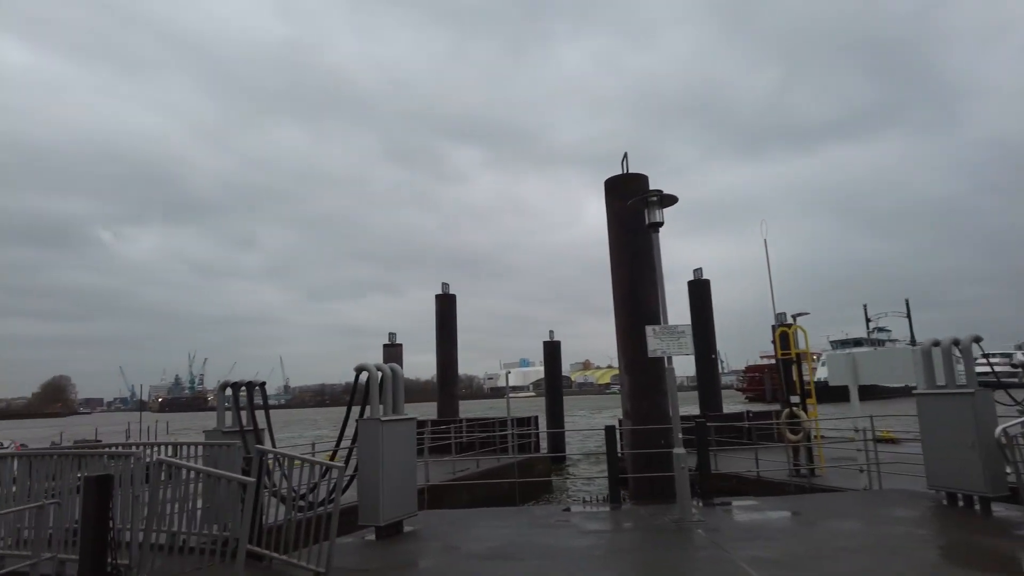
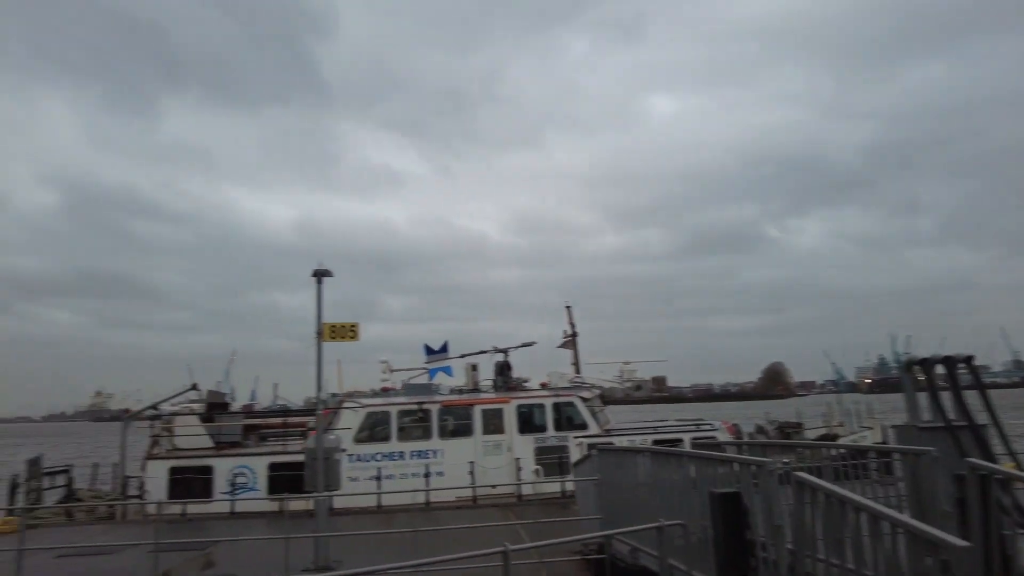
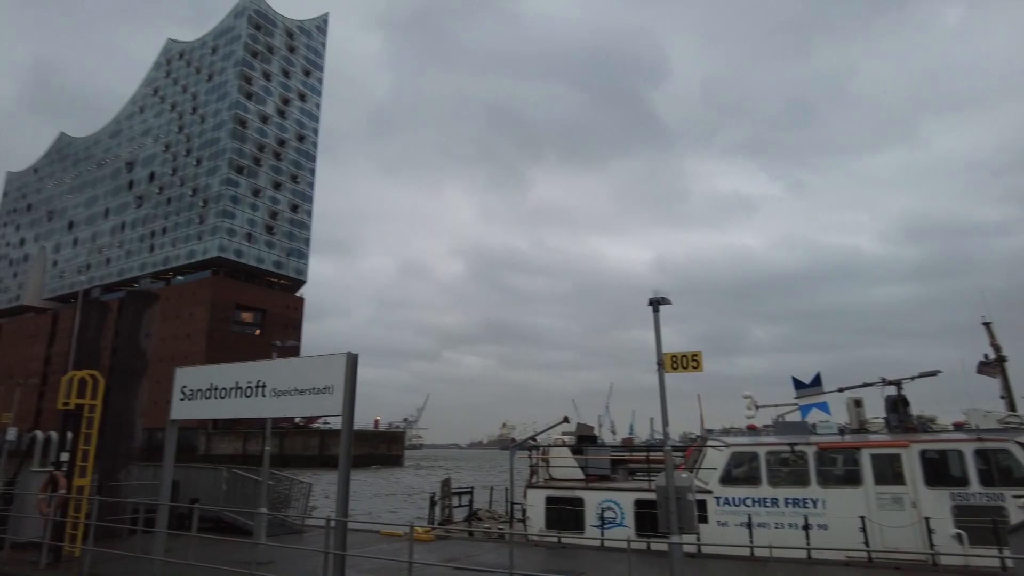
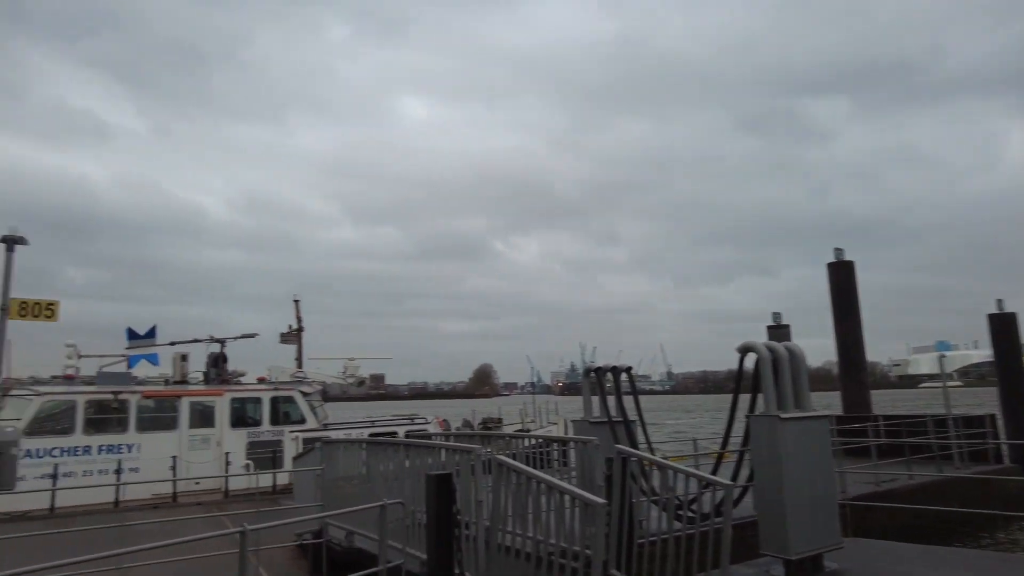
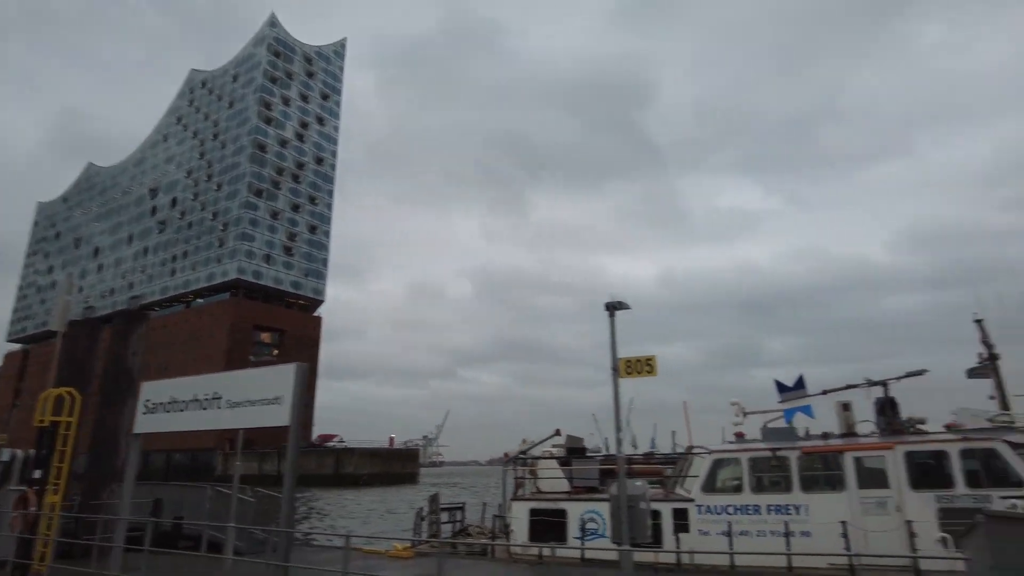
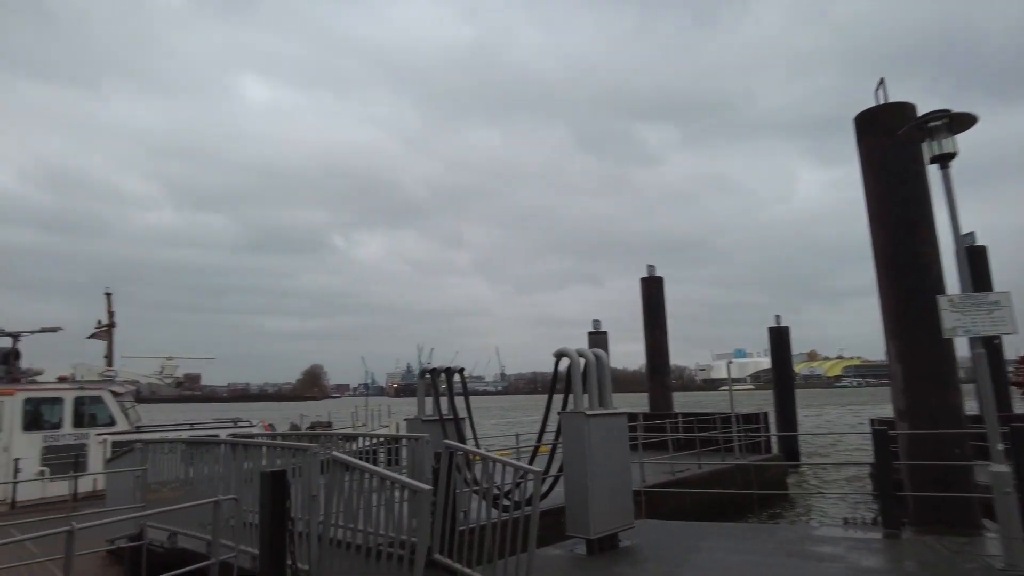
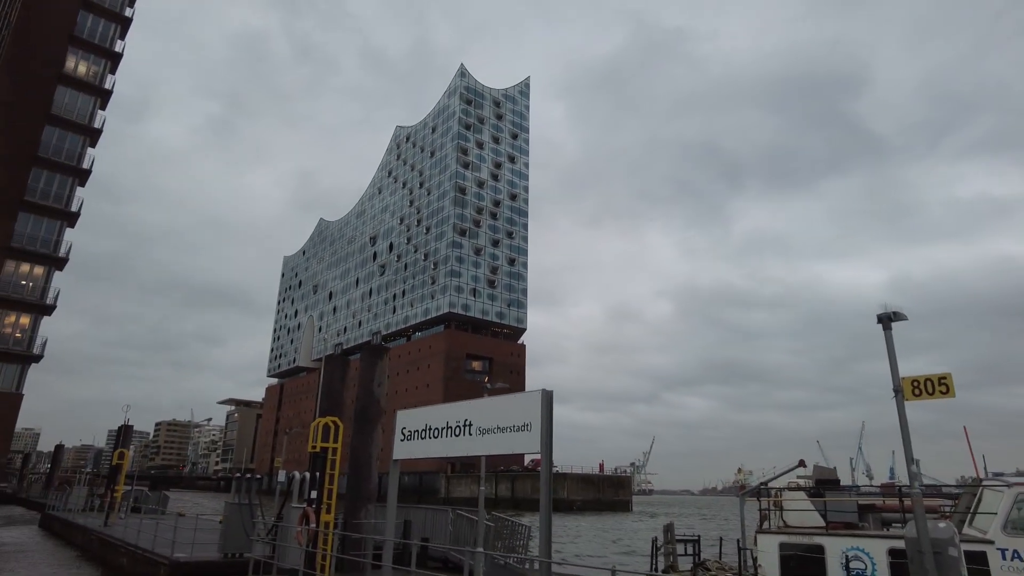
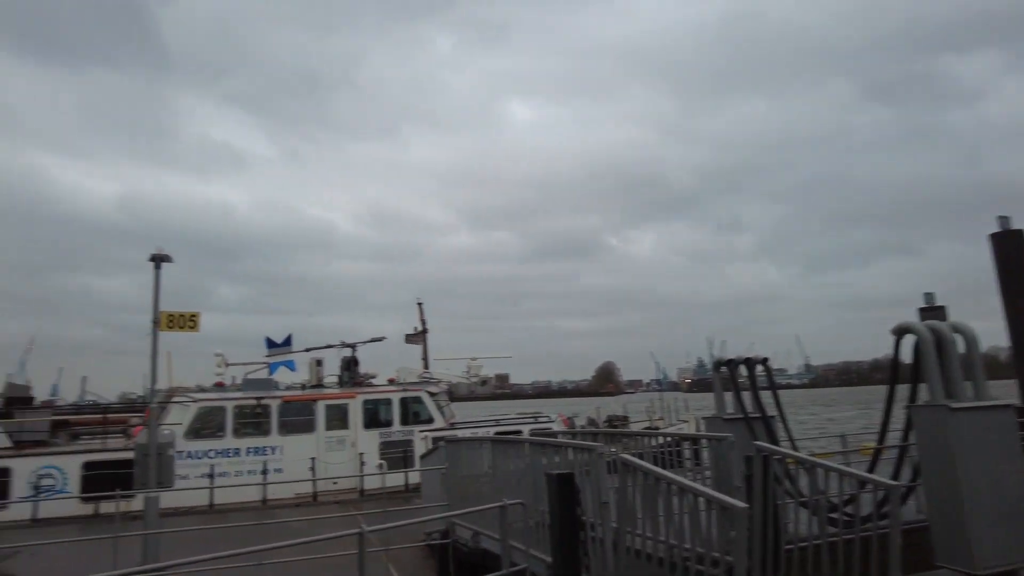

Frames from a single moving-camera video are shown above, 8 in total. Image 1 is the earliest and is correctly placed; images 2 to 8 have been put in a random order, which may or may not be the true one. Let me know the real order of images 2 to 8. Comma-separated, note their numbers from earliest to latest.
6, 4, 8, 2, 3, 7, 5
